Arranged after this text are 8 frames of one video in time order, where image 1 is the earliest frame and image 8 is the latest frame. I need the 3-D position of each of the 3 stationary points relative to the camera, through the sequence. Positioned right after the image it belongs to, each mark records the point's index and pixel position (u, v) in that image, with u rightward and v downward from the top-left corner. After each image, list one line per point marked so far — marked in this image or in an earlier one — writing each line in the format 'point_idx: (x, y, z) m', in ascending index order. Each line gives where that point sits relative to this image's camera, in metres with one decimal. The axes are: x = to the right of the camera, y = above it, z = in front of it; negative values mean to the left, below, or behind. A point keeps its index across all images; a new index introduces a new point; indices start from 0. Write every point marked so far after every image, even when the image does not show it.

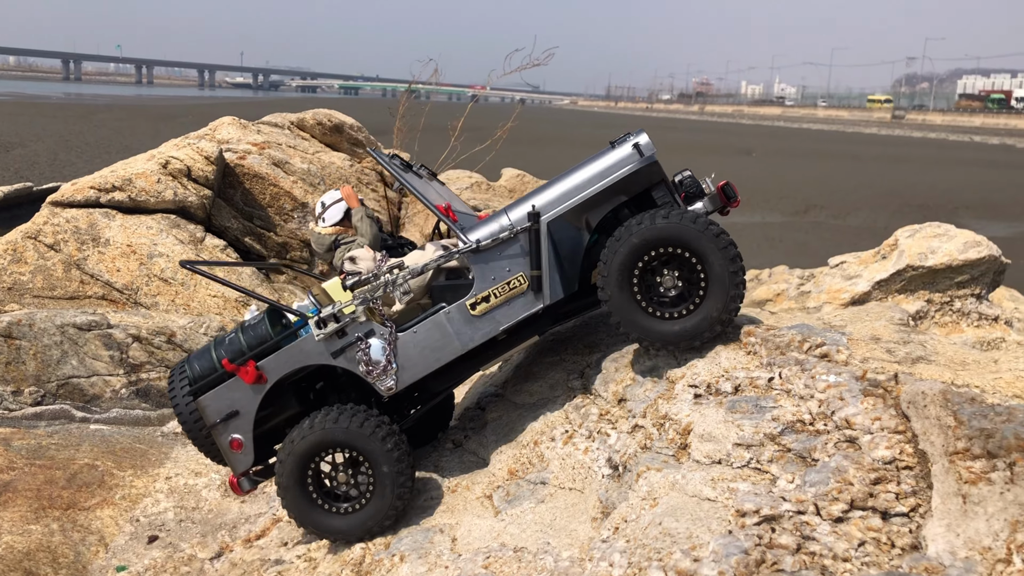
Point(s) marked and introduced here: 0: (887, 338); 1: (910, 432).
0: (+1.6, -0.2, +4.1) m
1: (+1.4, -0.5, +3.3) m
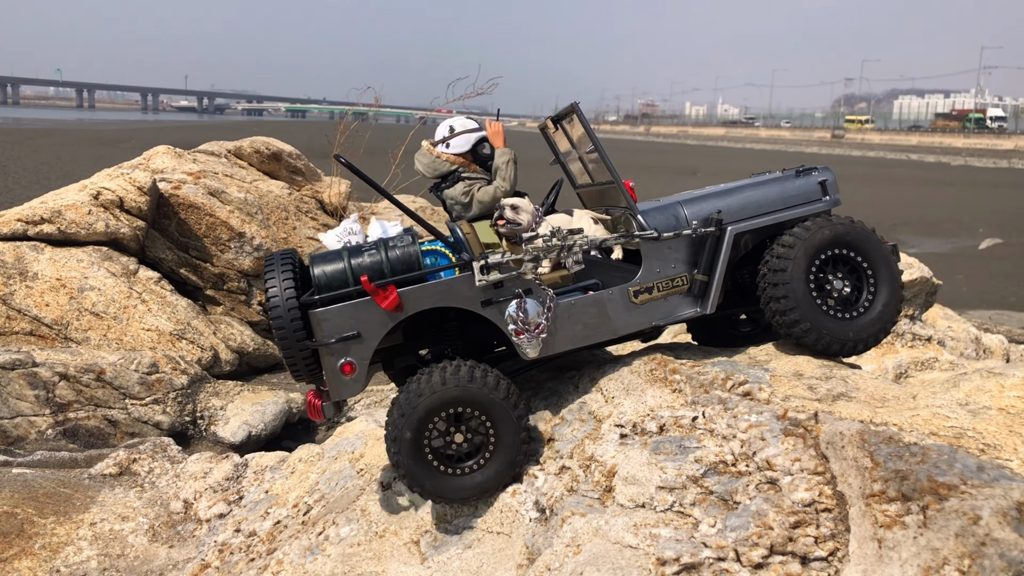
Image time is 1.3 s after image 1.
0: (+1.3, -0.4, +4.1) m
1: (+1.1, -0.6, +3.3) m
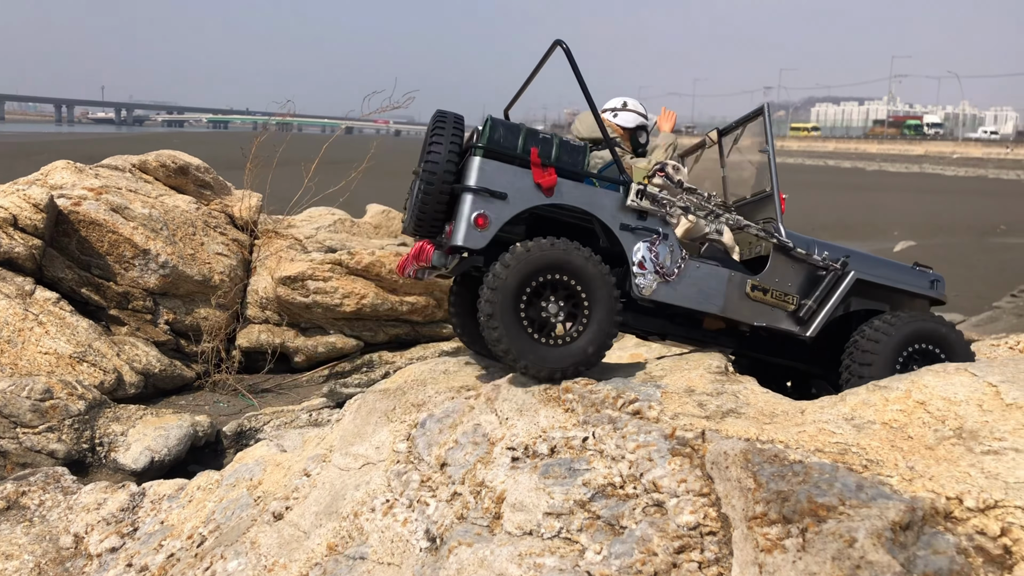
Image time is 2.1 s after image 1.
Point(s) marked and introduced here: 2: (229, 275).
0: (+0.8, -0.4, +4.1) m
1: (+0.7, -0.7, +3.2) m
2: (-2.3, +0.1, +8.0) m
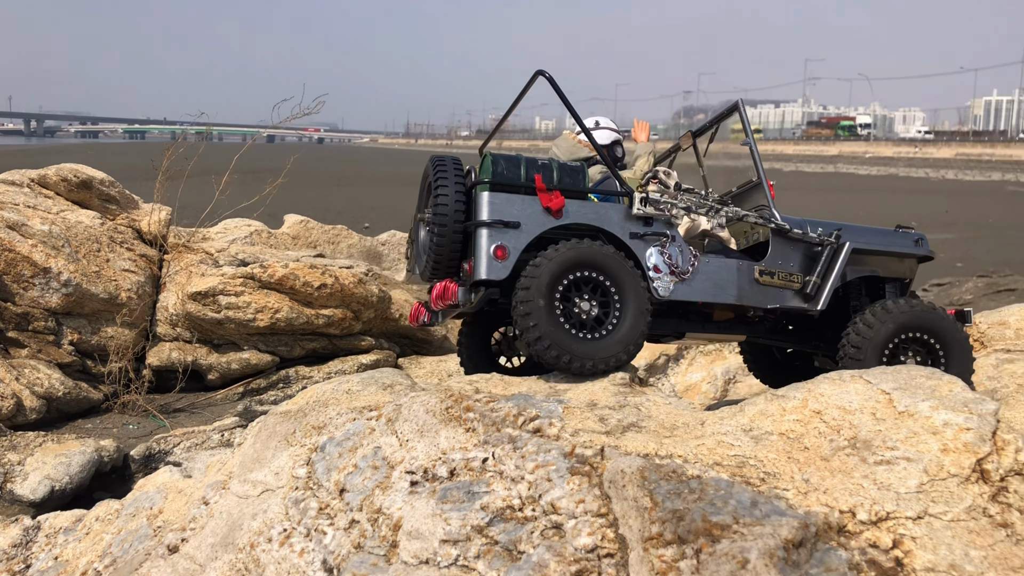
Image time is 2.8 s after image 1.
0: (+0.4, -0.5, +4.0) m
1: (+0.3, -0.8, +3.1) m
2: (-3.0, 0.0, +7.6) m
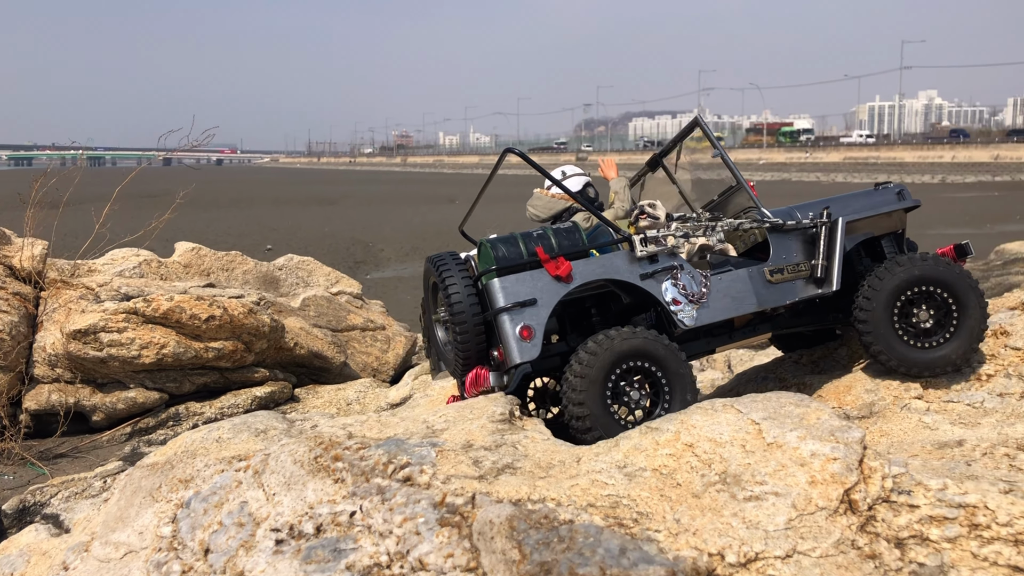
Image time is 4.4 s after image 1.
0: (-0.1, -0.6, +3.8) m
1: (-0.1, -0.9, +3.0) m
2: (-3.9, -0.4, +7.2) m
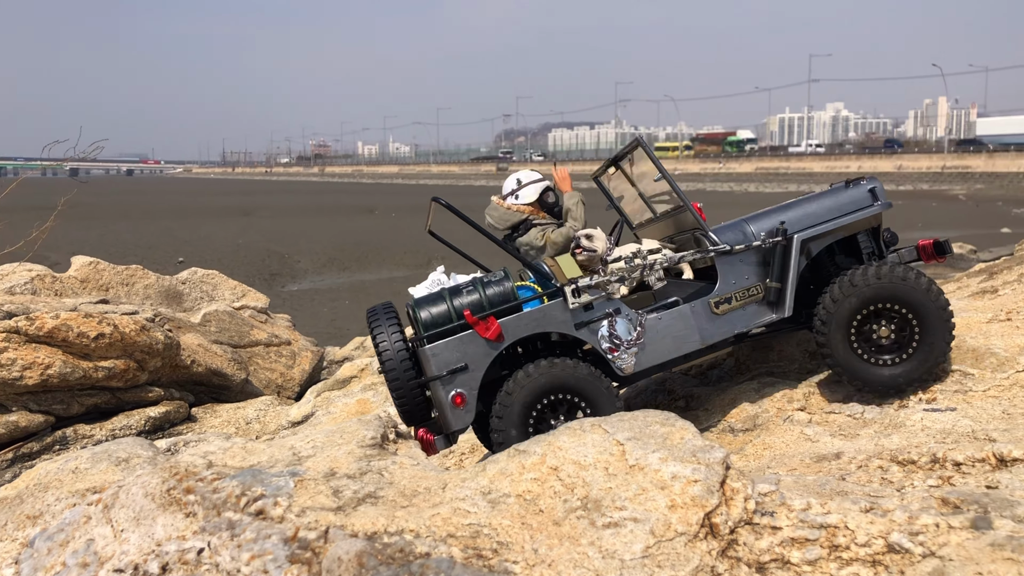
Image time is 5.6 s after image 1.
0: (-0.7, -0.7, +3.7) m
1: (-0.5, -1.0, +2.8) m
2: (-4.7, -0.5, +6.6) m
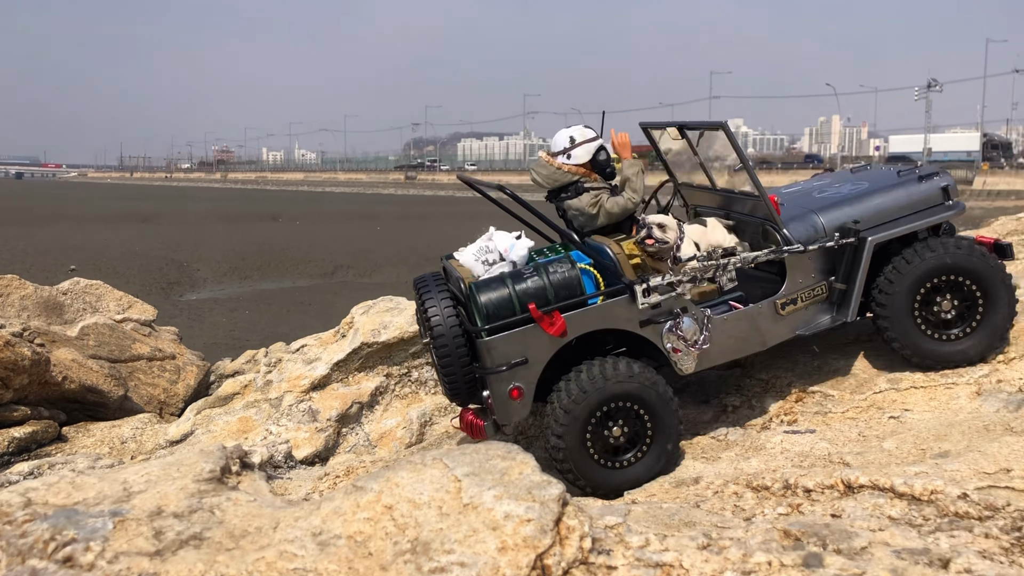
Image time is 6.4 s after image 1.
0: (-1.2, -0.8, +3.4) m
1: (-1.0, -1.0, +2.6) m
2: (-5.5, -0.6, +6.0) m
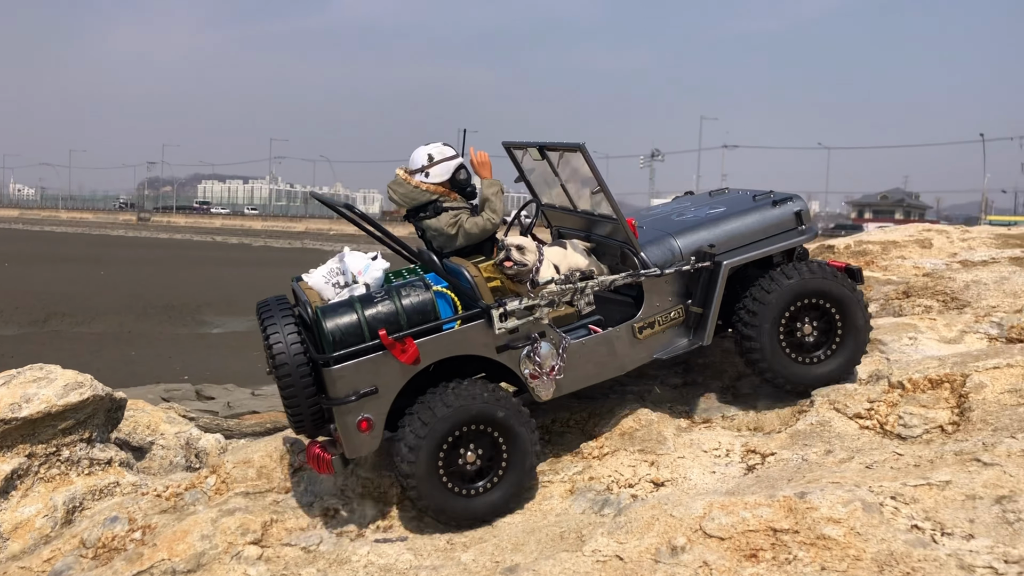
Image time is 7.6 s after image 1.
0: (-2.8, -1.1, +2.4) m
1: (-2.4, -1.3, +1.7) m
2: (-7.6, -1.0, +3.8) m
